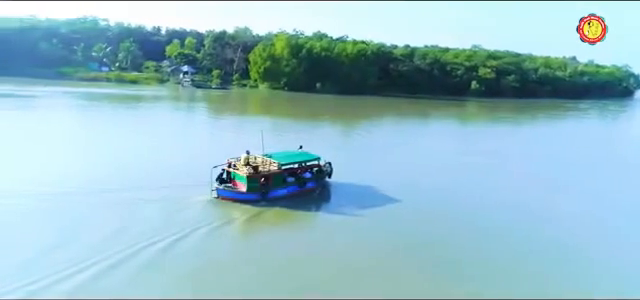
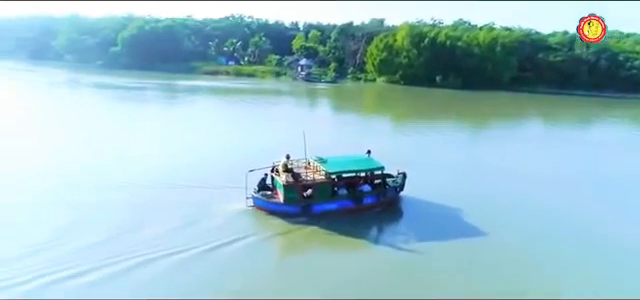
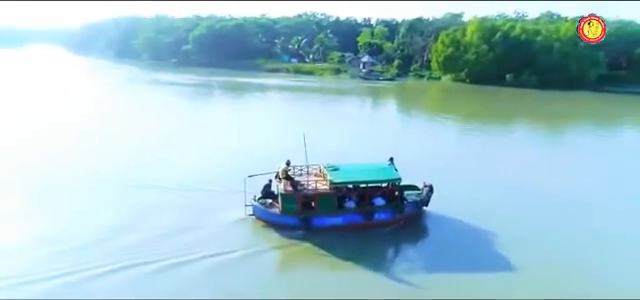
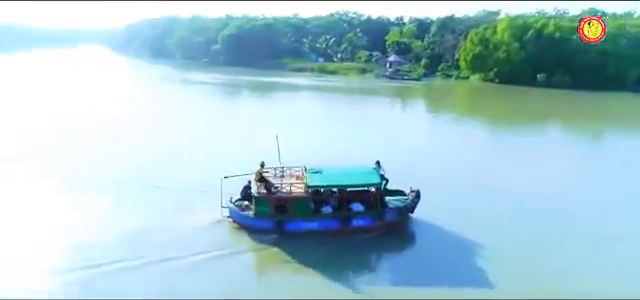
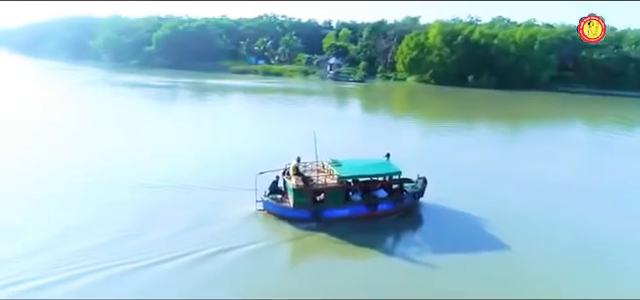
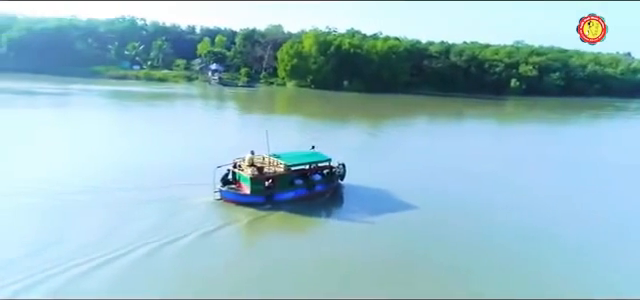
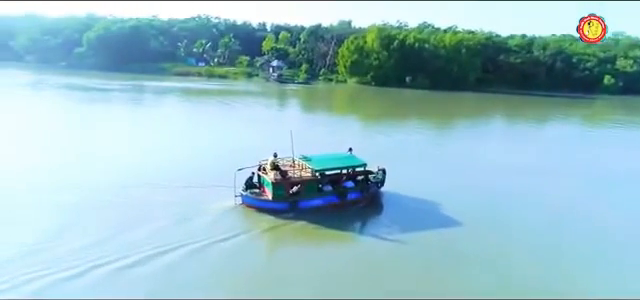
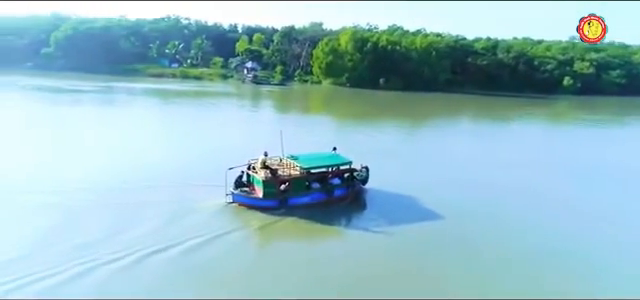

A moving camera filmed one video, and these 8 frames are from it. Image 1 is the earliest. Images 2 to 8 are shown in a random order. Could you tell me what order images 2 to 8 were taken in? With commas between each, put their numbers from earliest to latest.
6, 8, 7, 2, 5, 3, 4
